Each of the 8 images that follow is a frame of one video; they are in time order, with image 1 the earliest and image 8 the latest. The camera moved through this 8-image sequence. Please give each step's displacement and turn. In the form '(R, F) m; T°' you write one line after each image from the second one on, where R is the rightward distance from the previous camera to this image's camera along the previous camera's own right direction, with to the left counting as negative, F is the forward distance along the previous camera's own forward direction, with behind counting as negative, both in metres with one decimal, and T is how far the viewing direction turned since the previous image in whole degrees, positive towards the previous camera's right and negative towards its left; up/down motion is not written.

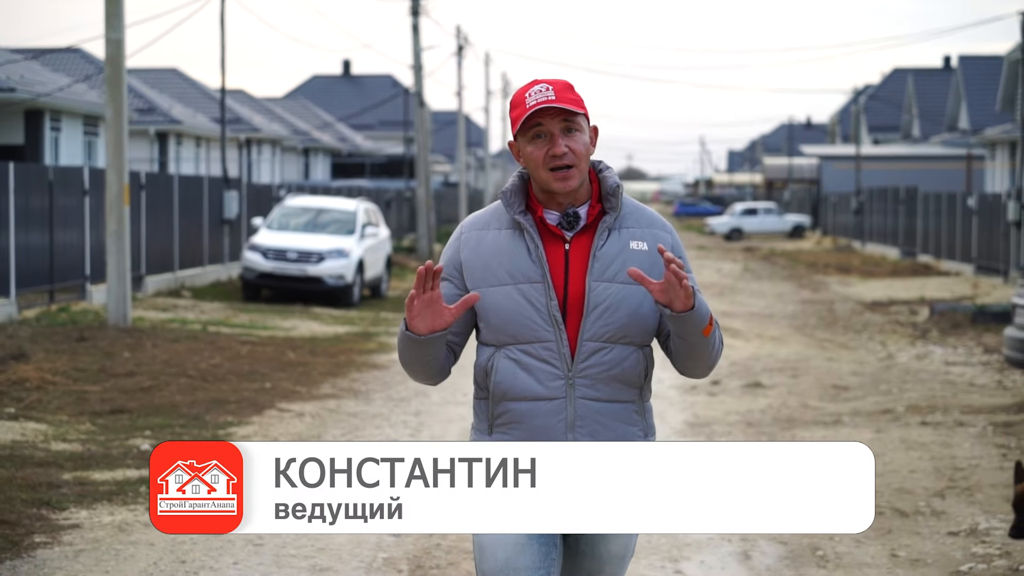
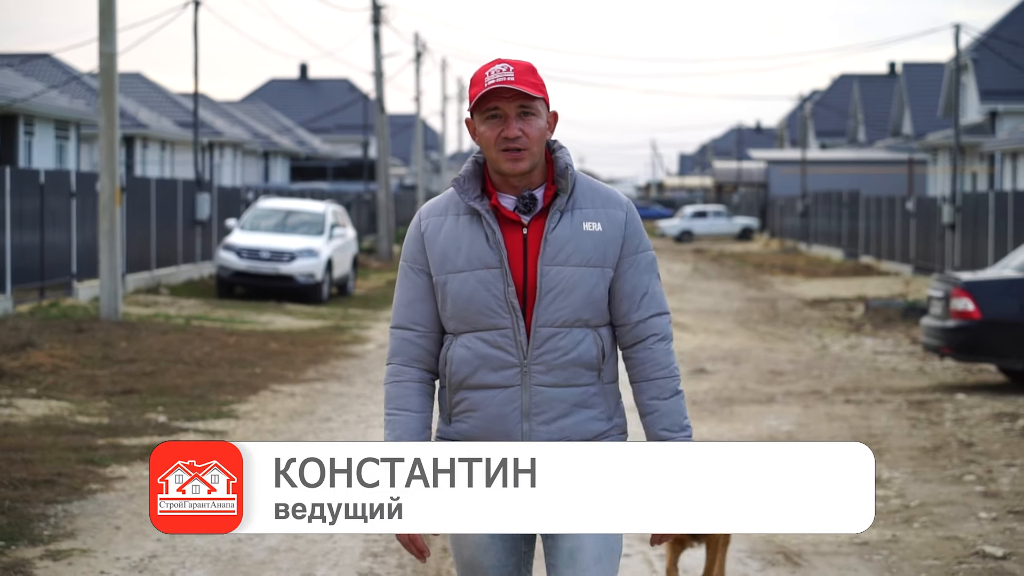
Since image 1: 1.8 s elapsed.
(-0.2, -1.4) m; +2°
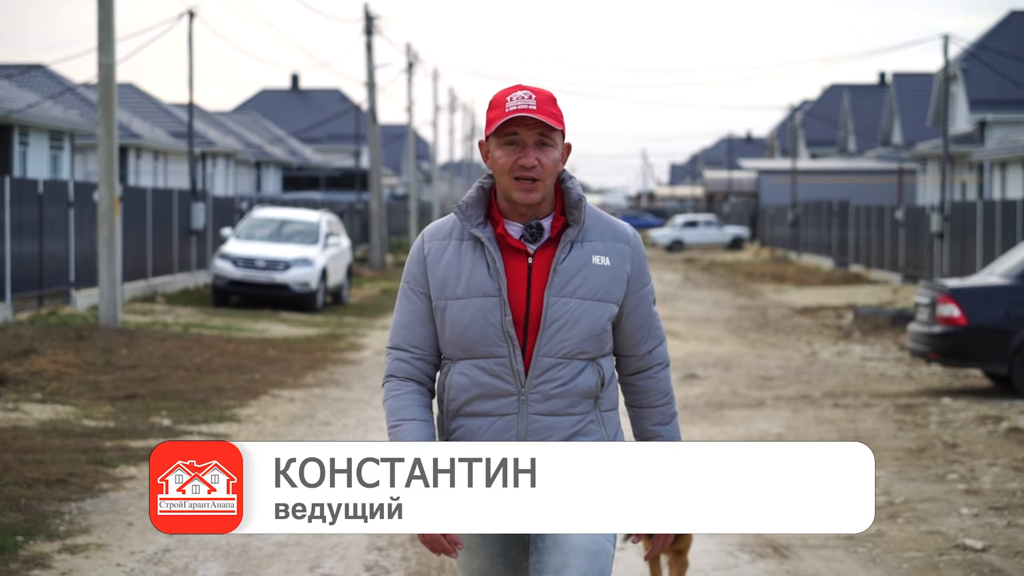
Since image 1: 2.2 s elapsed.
(0.0, -0.3) m; 0°
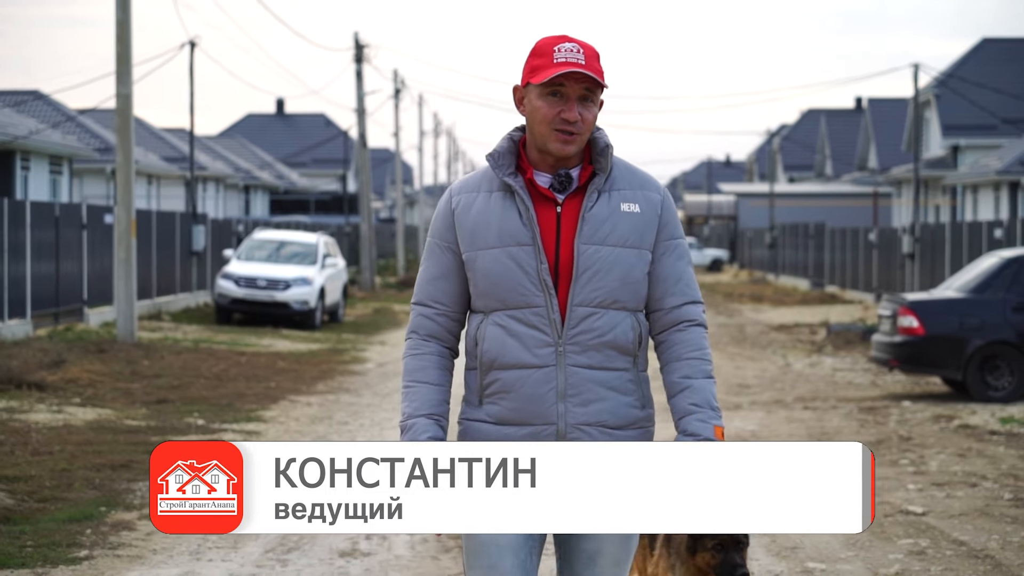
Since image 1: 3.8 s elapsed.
(-0.2, -1.2) m; +1°
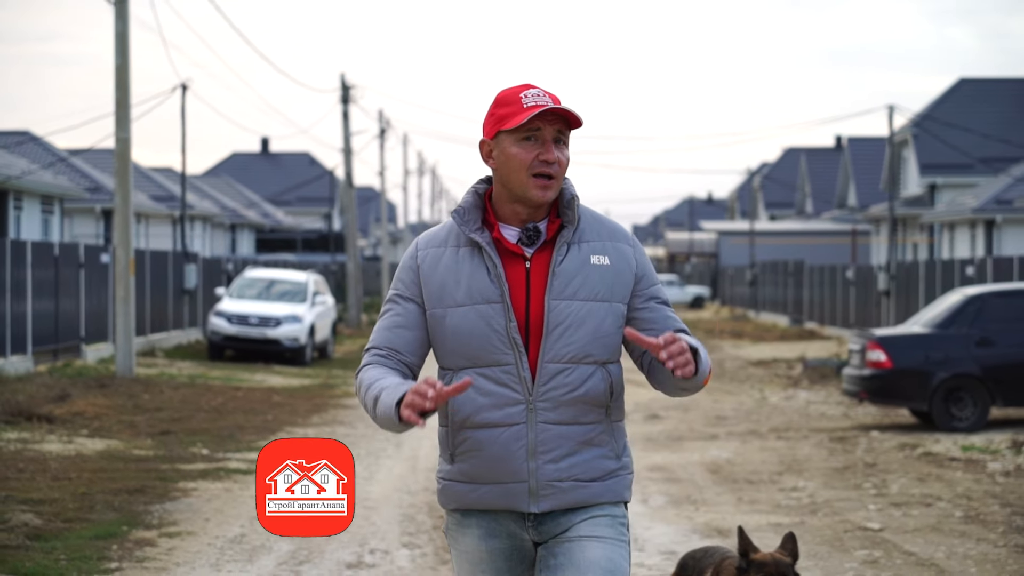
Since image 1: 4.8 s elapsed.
(-0.1, -0.7) m; +1°
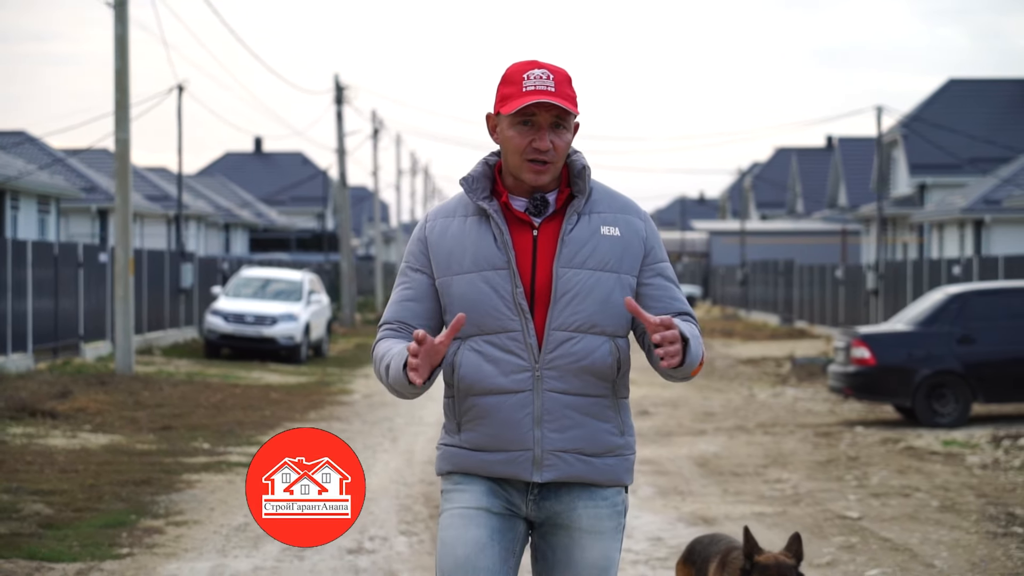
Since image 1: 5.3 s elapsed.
(0.0, -0.4) m; 0°
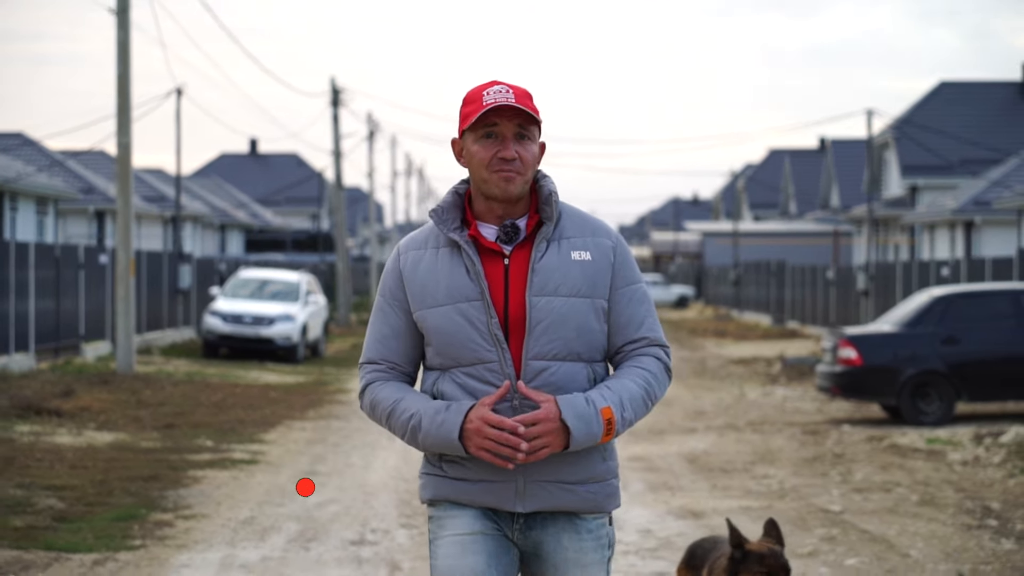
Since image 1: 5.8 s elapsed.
(0.0, -0.4) m; 0°
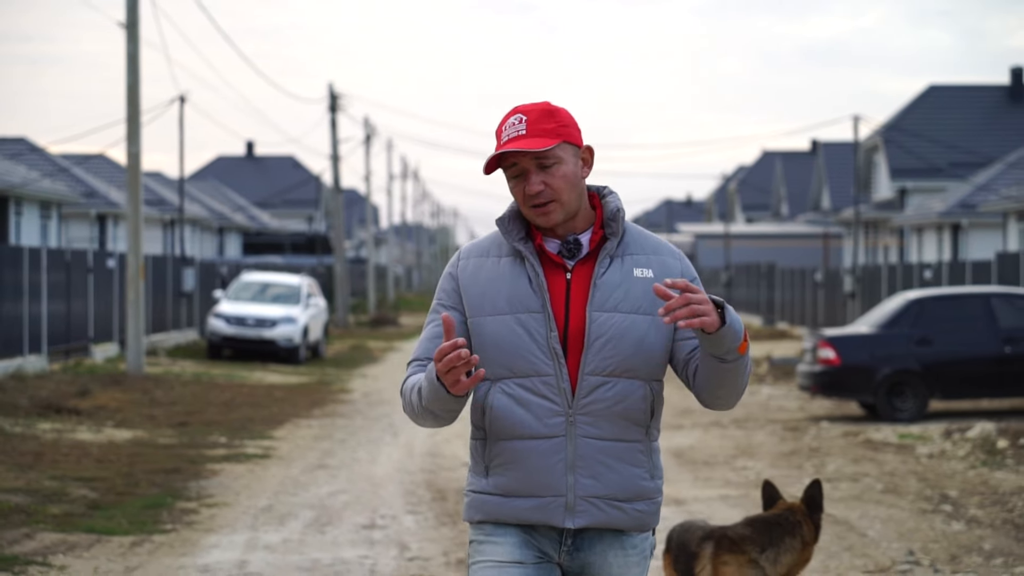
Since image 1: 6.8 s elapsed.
(0.0, -0.9) m; 0°
